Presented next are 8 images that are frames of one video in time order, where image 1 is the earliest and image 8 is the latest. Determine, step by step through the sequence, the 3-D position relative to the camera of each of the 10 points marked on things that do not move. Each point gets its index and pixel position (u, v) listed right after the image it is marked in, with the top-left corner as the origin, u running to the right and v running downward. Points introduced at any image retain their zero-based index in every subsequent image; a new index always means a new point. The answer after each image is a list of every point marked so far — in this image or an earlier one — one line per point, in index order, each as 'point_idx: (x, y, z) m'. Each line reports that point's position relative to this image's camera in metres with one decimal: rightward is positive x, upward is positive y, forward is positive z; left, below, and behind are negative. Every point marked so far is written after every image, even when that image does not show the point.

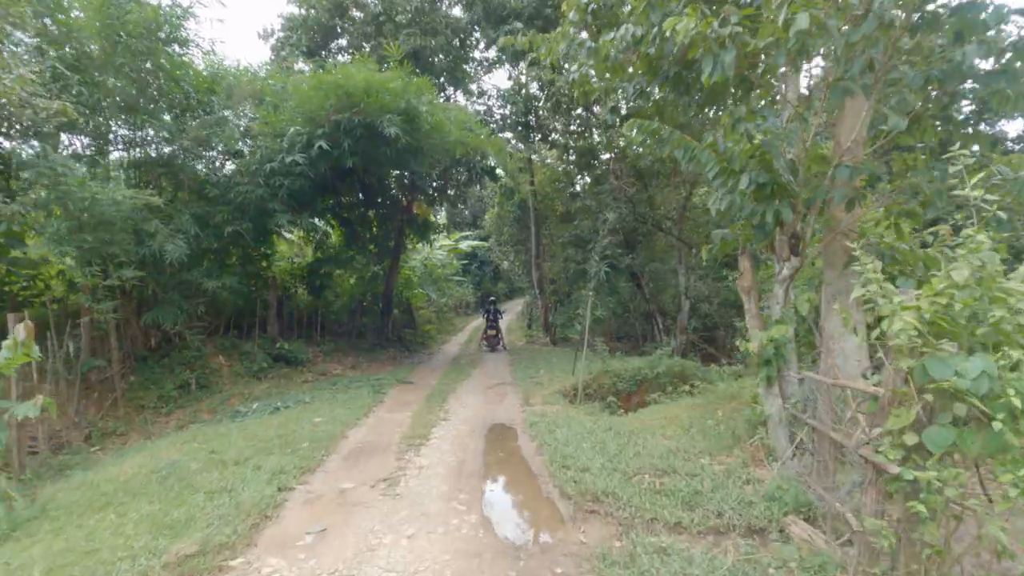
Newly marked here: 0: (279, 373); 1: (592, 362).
0: (-4.6, -1.7, +10.3) m
1: (+1.7, -1.6, +10.6) m
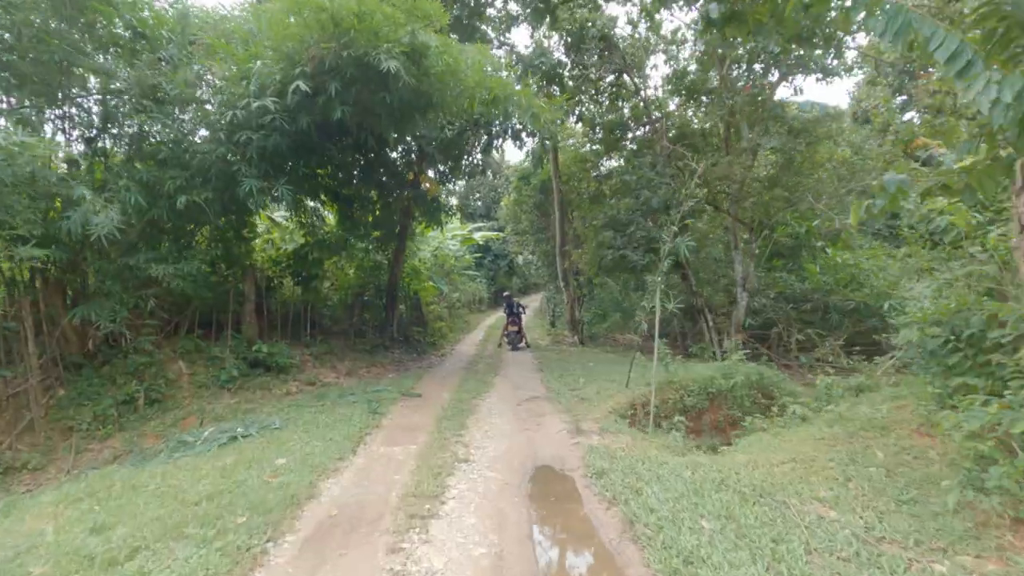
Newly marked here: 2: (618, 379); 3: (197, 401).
0: (-4.1, -1.5, +8.2) m
1: (+2.2, -1.4, +8.5) m
2: (+1.6, -1.4, +8.1) m
3: (-4.6, -1.7, +7.5) m
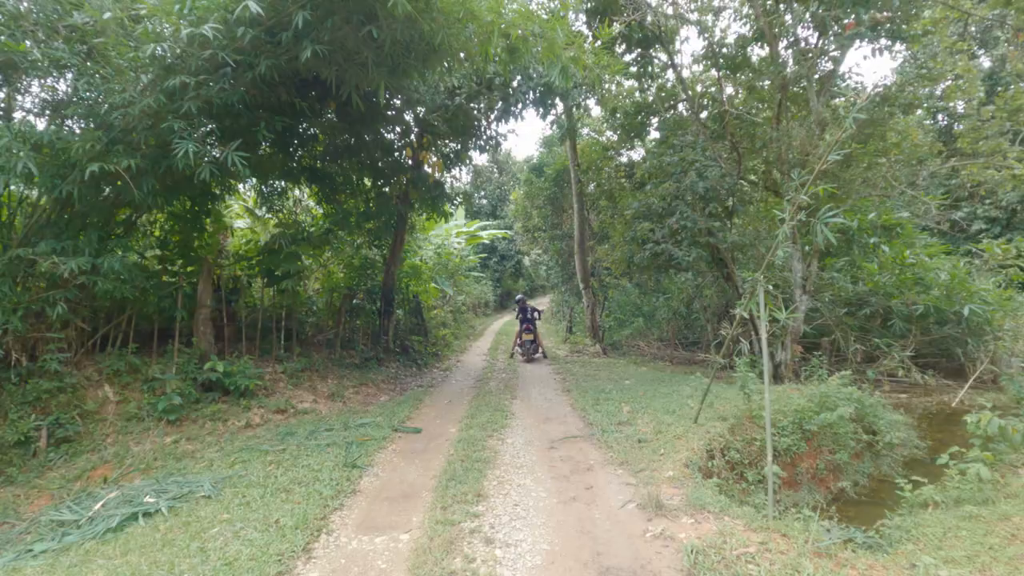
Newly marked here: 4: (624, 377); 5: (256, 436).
0: (-3.8, -1.6, +6.4) m
1: (+2.5, -1.4, +6.6) m
2: (+1.9, -1.4, +6.2) m
3: (-4.3, -1.7, +5.6) m
4: (+2.1, -1.7, +9.5) m
5: (-3.0, -1.7, +5.9) m
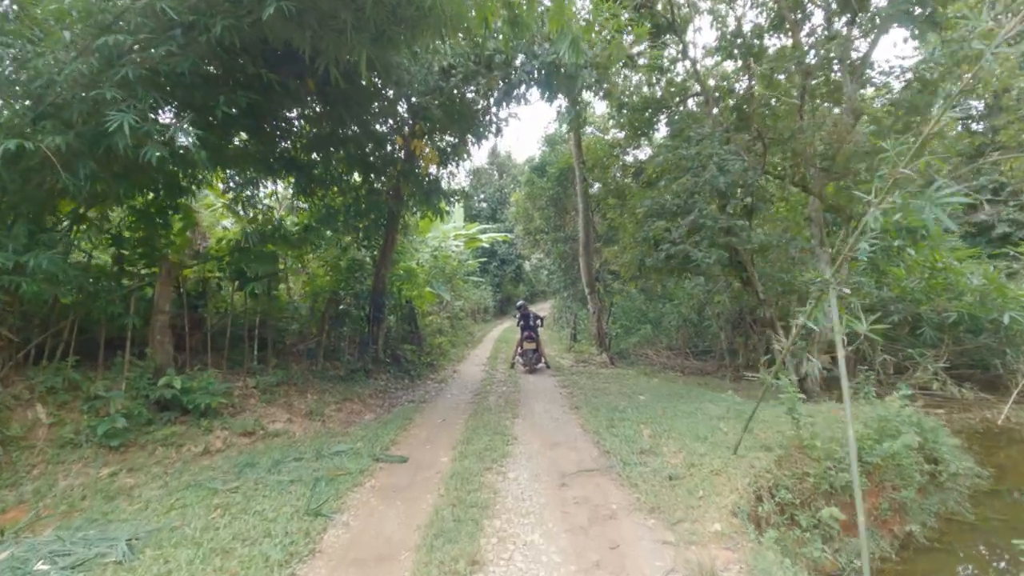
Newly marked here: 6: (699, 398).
0: (-3.8, -1.6, +5.5) m
1: (+2.5, -1.4, +5.7) m
2: (+2.0, -1.5, +5.2) m
3: (-4.3, -1.7, +4.7) m
4: (+2.1, -1.7, +8.6) m
5: (-2.9, -1.7, +5.0) m
6: (+2.9, -1.7, +8.0) m
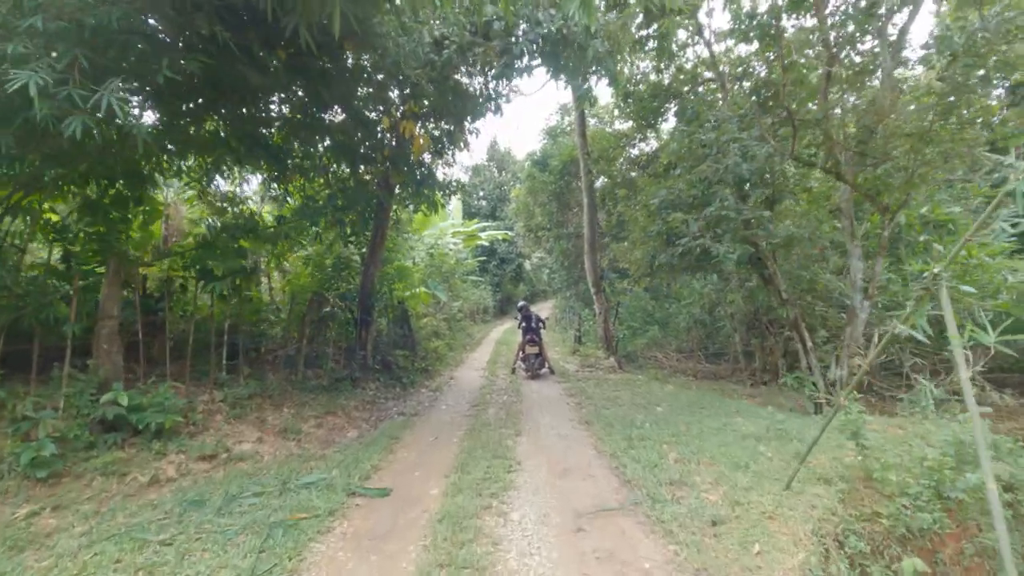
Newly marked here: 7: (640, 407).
0: (-3.7, -1.6, +4.6) m
1: (+2.6, -1.4, +4.8) m
2: (+2.0, -1.5, +4.4) m
3: (-4.2, -1.7, +3.9) m
4: (+2.1, -1.7, +7.8) m
5: (-2.9, -1.7, +4.2) m
6: (+2.9, -1.7, +7.1) m
7: (+1.8, -1.7, +7.4) m
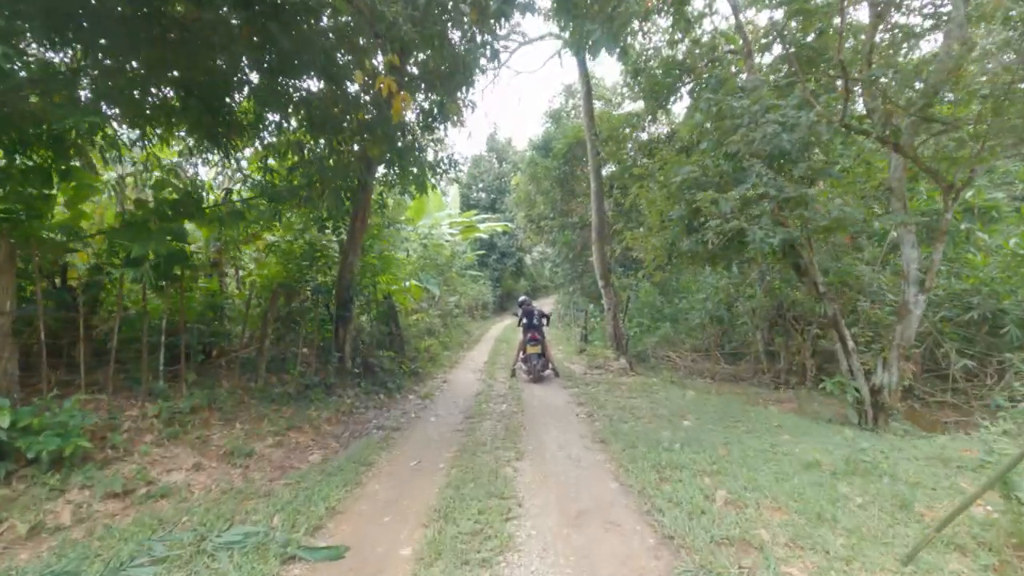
0: (-3.7, -1.5, +3.5) m
1: (+2.6, -1.3, +3.7) m
2: (+2.0, -1.4, +3.3) m
3: (-4.2, -1.6, +2.7) m
4: (+2.1, -1.6, +6.6) m
5: (-2.9, -1.7, +3.0) m
6: (+2.9, -1.6, +6.0) m
7: (+1.8, -1.6, +6.3) m
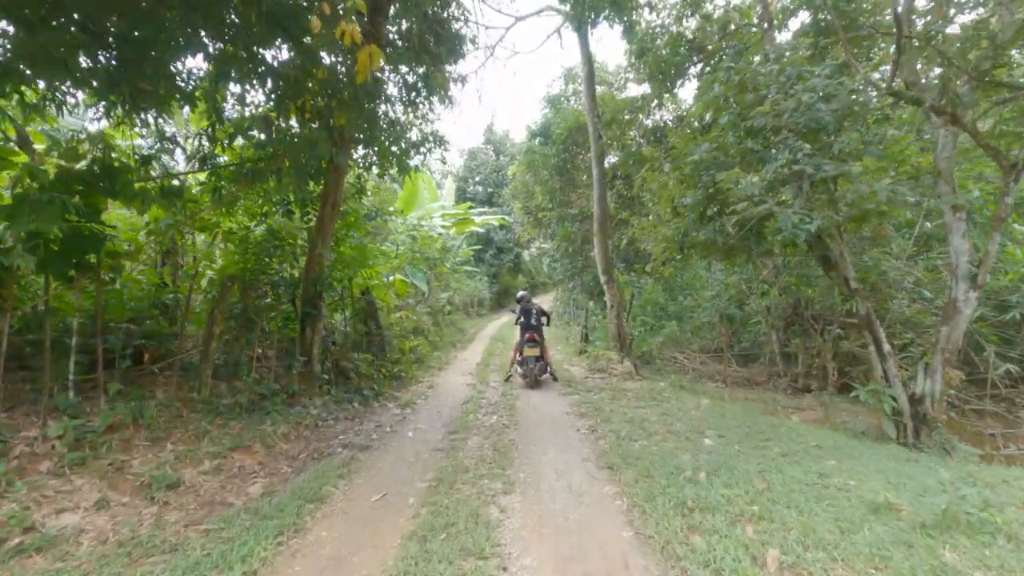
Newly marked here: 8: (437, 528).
0: (-3.8, -1.5, +2.5) m
1: (+2.5, -1.3, +2.7) m
2: (+1.9, -1.3, +2.3) m
3: (-4.3, -1.6, +1.8) m
4: (+2.0, -1.5, +5.7) m
5: (-3.0, -1.6, +2.1) m
6: (+2.8, -1.5, +5.0) m
7: (+1.7, -1.5, +5.3) m
8: (-0.5, -1.5, +3.3) m
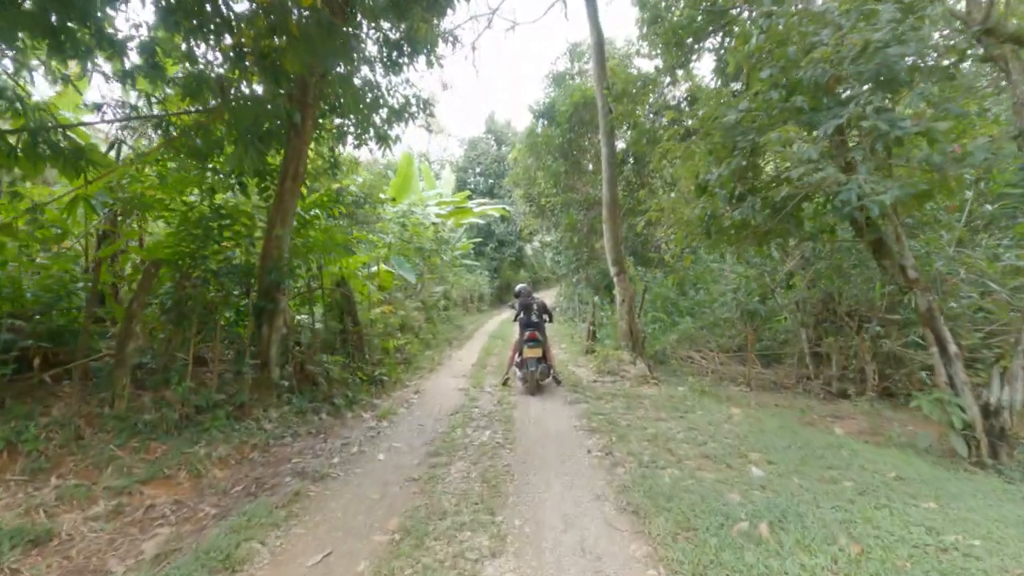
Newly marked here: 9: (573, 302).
0: (-3.9, -1.4, +1.4) m
1: (+2.4, -1.2, +1.6) m
2: (+1.8, -1.3, +1.2) m
3: (-4.4, -1.5, +0.7) m
4: (+2.0, -1.4, +4.6) m
5: (-3.1, -1.5, +1.0) m
6: (+2.8, -1.4, +3.9) m
7: (+1.7, -1.4, +4.2) m
8: (-0.5, -1.4, +2.2) m
9: (+1.9, -0.5, +16.3) m
